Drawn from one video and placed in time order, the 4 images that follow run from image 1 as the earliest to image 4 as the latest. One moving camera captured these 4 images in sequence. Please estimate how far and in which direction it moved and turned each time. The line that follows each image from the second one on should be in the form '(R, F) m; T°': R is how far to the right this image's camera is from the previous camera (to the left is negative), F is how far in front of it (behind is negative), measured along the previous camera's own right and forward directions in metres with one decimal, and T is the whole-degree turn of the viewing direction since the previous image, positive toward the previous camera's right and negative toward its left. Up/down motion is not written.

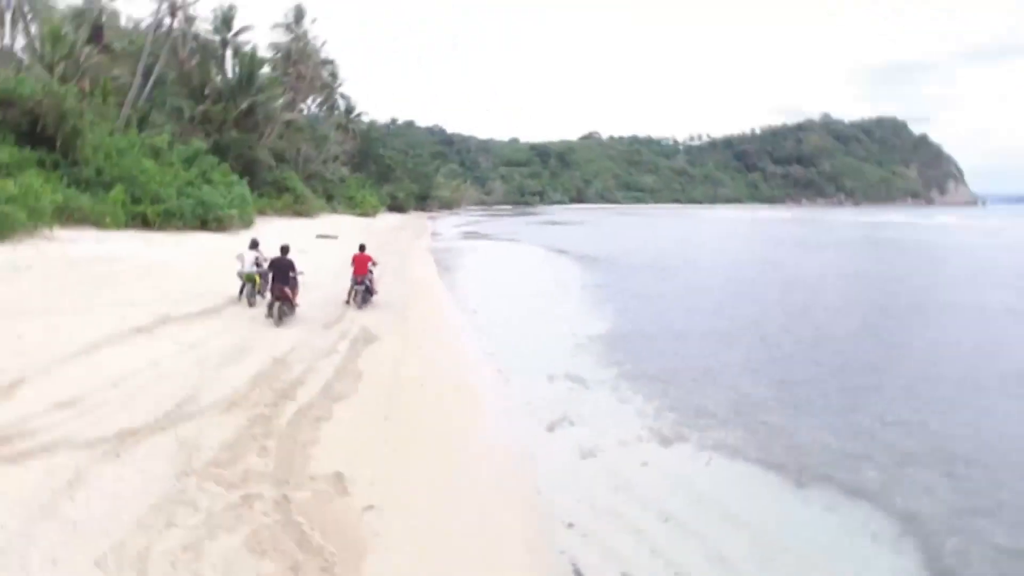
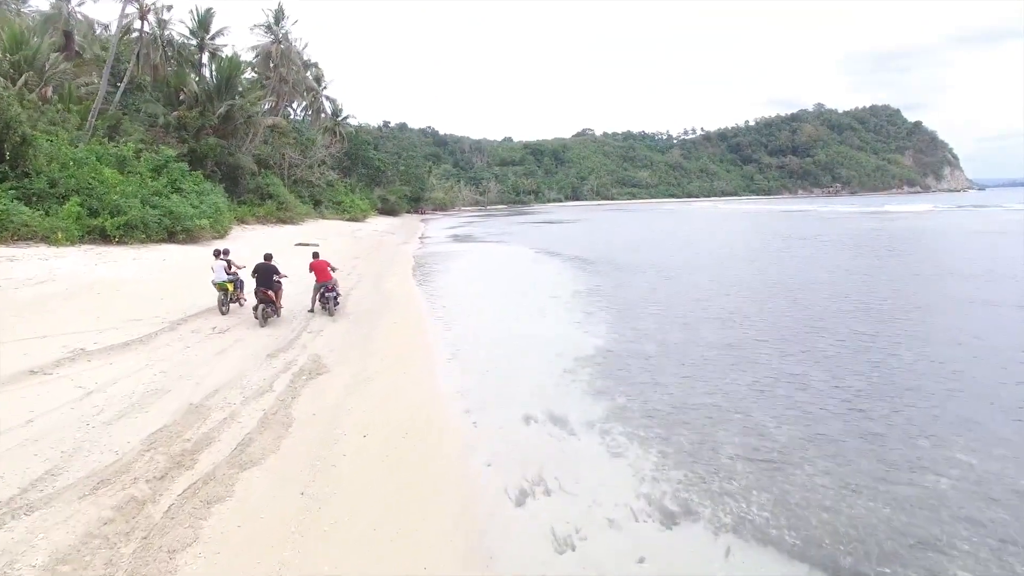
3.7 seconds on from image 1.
(+0.3, +1.5) m; 0°
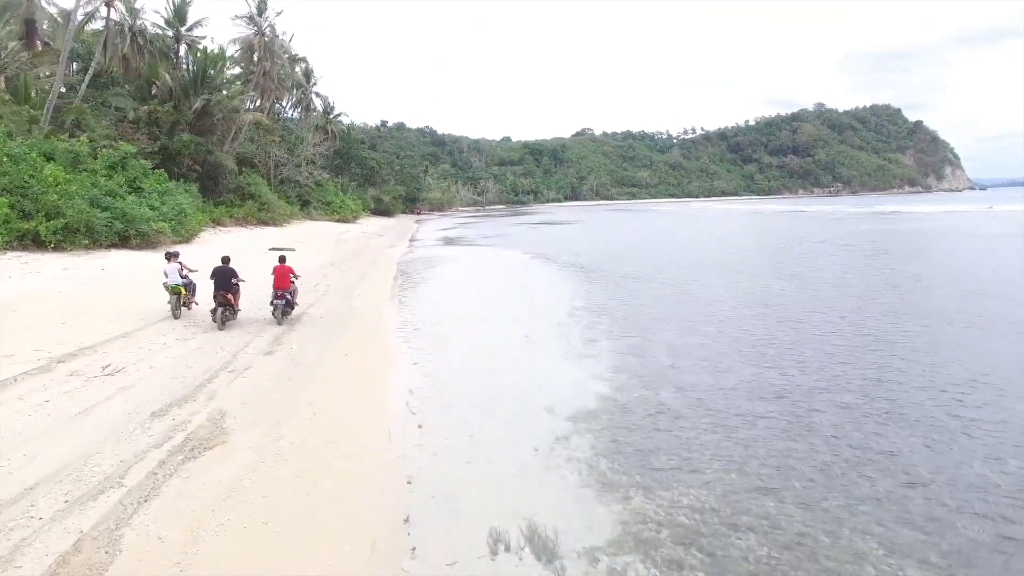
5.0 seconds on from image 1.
(+0.2, +2.4) m; 0°
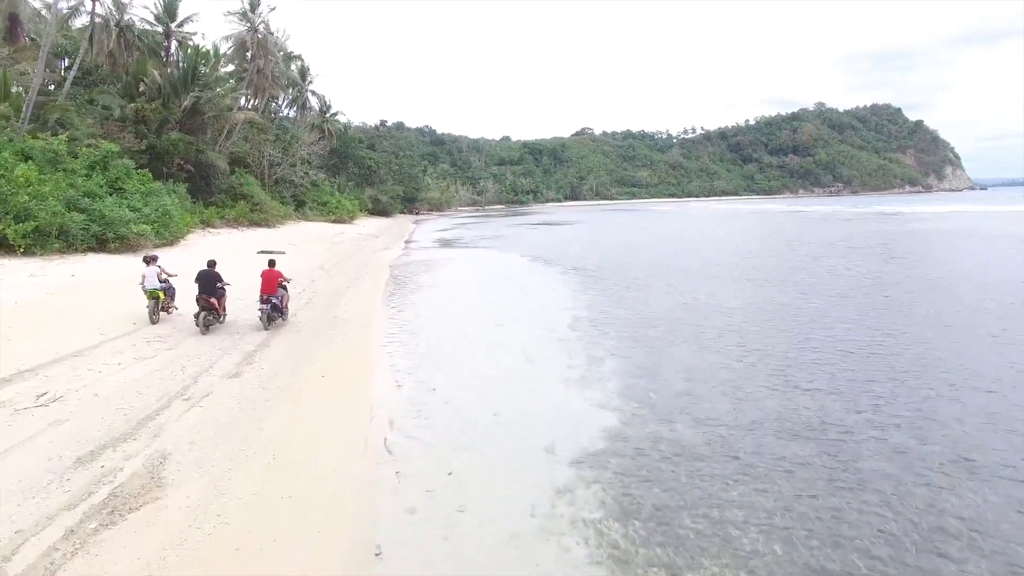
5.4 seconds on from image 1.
(0.0, +1.0) m; 0°
